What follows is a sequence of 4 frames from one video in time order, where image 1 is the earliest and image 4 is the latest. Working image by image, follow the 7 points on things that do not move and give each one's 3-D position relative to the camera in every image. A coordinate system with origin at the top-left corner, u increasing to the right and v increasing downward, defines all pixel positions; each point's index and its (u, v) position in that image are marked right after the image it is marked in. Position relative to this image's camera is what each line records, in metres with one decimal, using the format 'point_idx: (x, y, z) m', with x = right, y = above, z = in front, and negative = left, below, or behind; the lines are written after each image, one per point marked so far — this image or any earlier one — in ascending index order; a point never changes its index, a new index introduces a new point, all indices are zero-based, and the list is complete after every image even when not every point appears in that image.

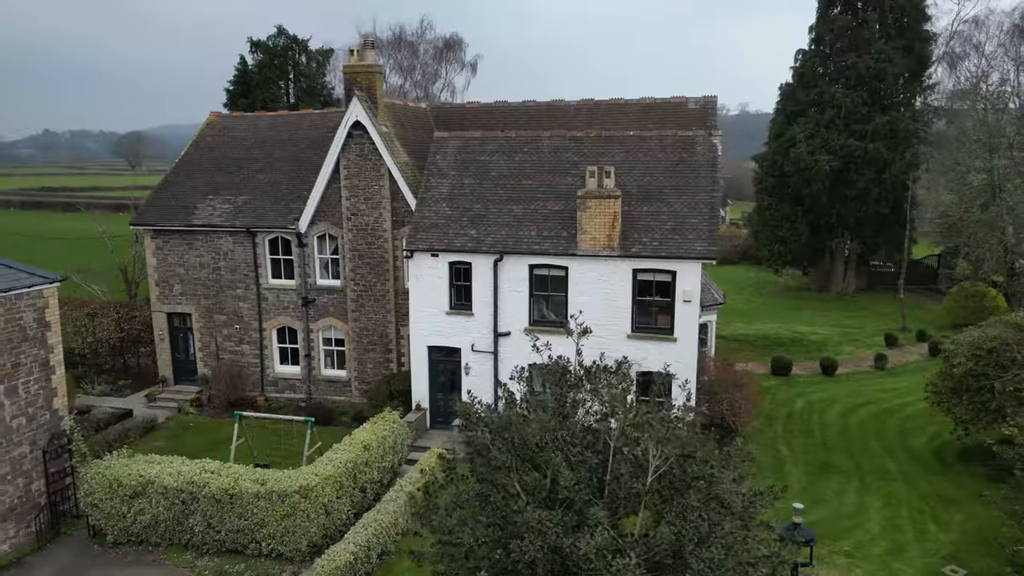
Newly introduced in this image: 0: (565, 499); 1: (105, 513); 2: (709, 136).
0: (+0.4, -1.7, +5.8) m
1: (-8.3, -4.5, +14.5) m
2: (+5.3, +4.1, +19.3) m
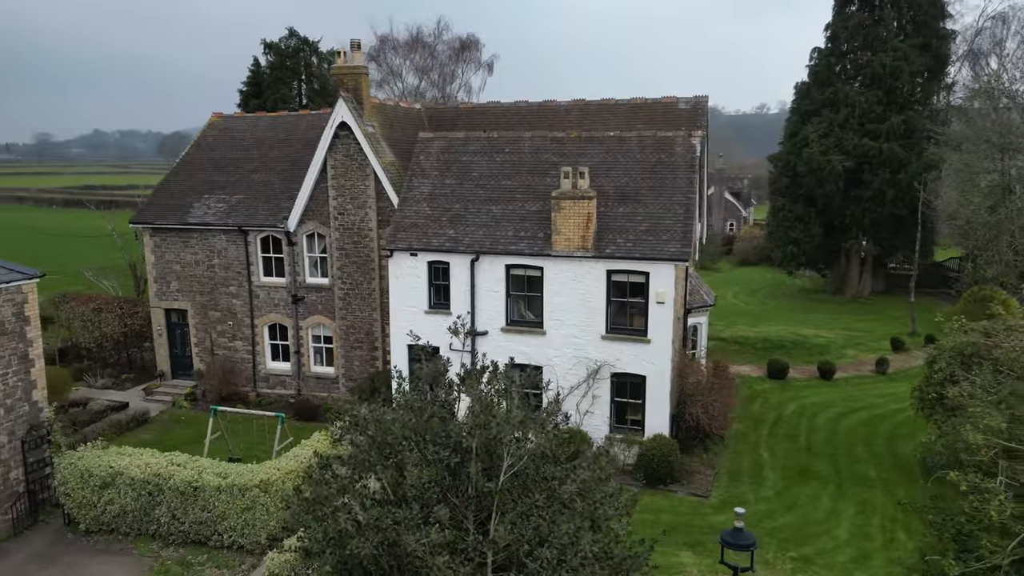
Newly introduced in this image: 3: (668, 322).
0: (-0.8, -1.7, +5.9) m
1: (-9.1, -4.5, +14.9) m
2: (+4.7, +4.1, +19.1) m
3: (+3.8, -0.8, +17.4) m
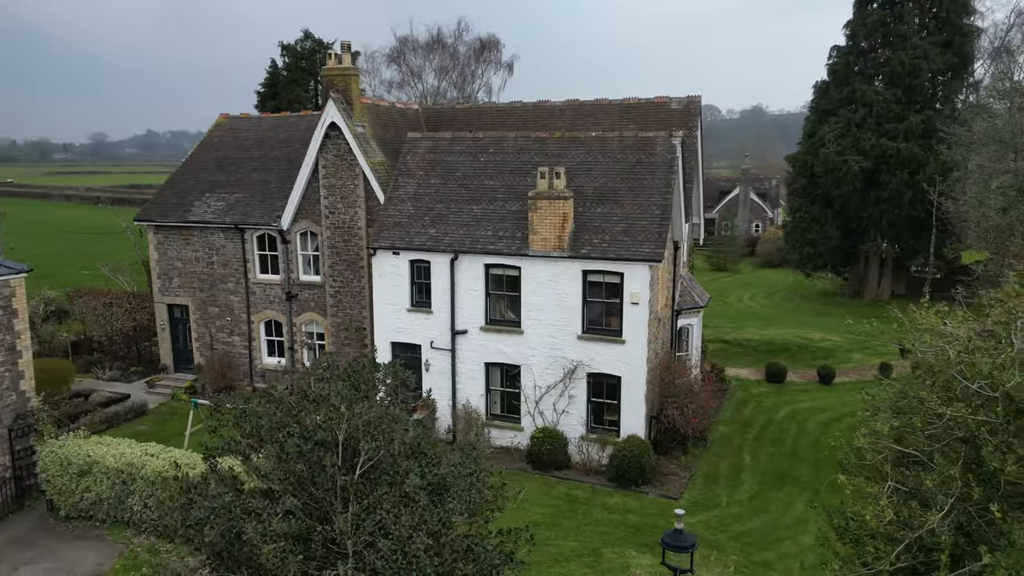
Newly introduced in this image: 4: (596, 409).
0: (-2.0, -1.7, +6.1) m
1: (-9.9, -4.4, +15.5) m
2: (+4.2, +4.1, +19.0) m
3: (+3.1, -0.8, +17.4) m
4: (+2.2, -3.1, +18.5) m
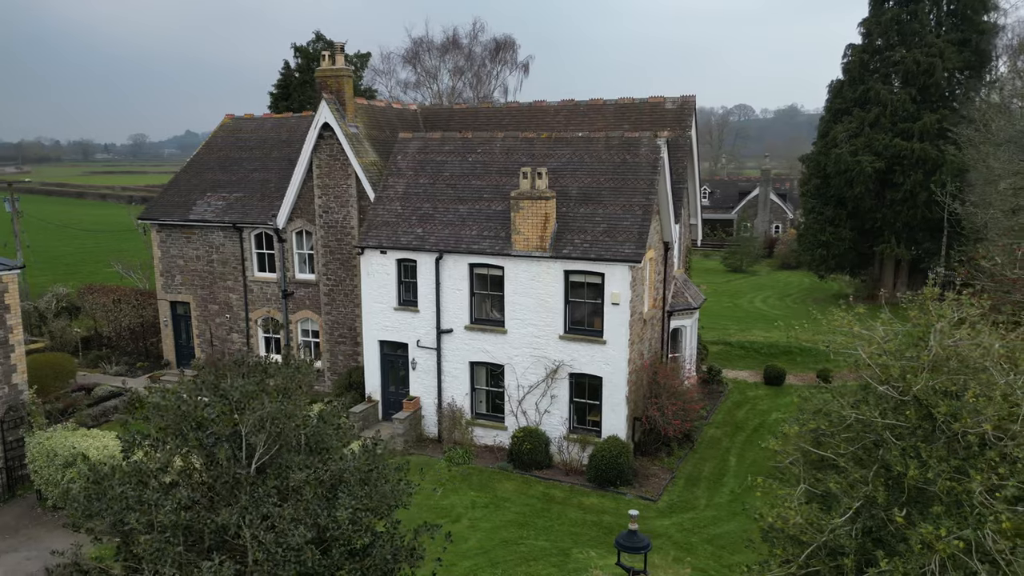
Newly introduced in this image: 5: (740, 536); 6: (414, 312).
0: (-2.9, -1.7, +6.3) m
1: (-10.5, -4.3, +16.0) m
2: (+3.8, +4.0, +19.0) m
3: (+2.7, -0.9, +17.3) m
4: (+1.7, -3.1, +18.5) m
5: (+4.9, -5.3, +15.3) m
6: (-2.7, -0.7, +19.7) m
